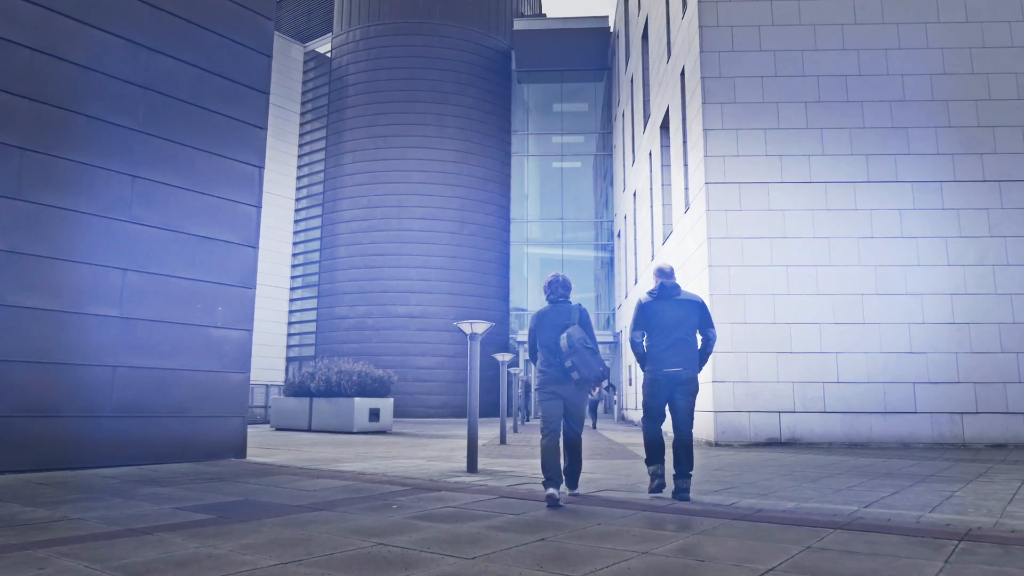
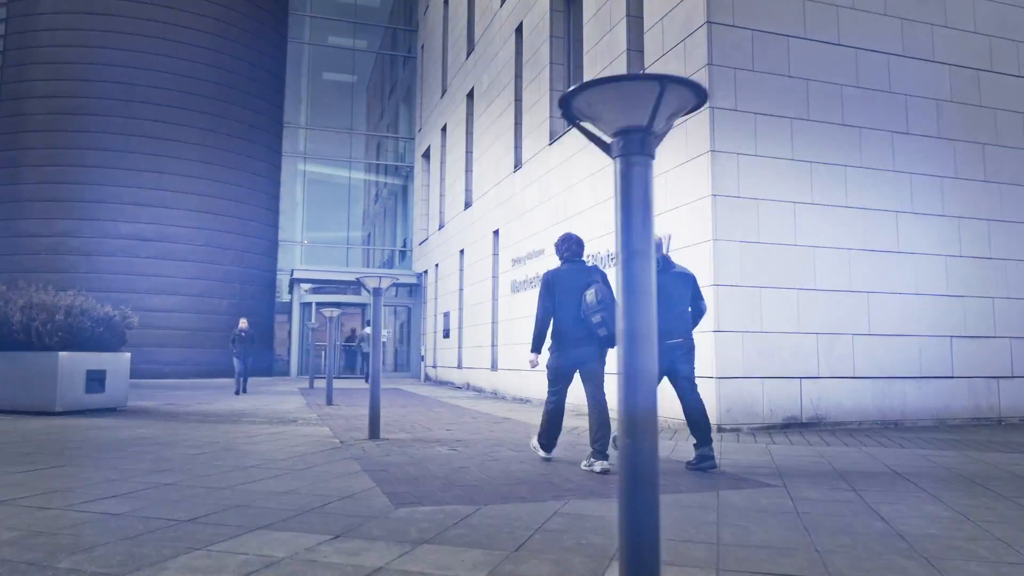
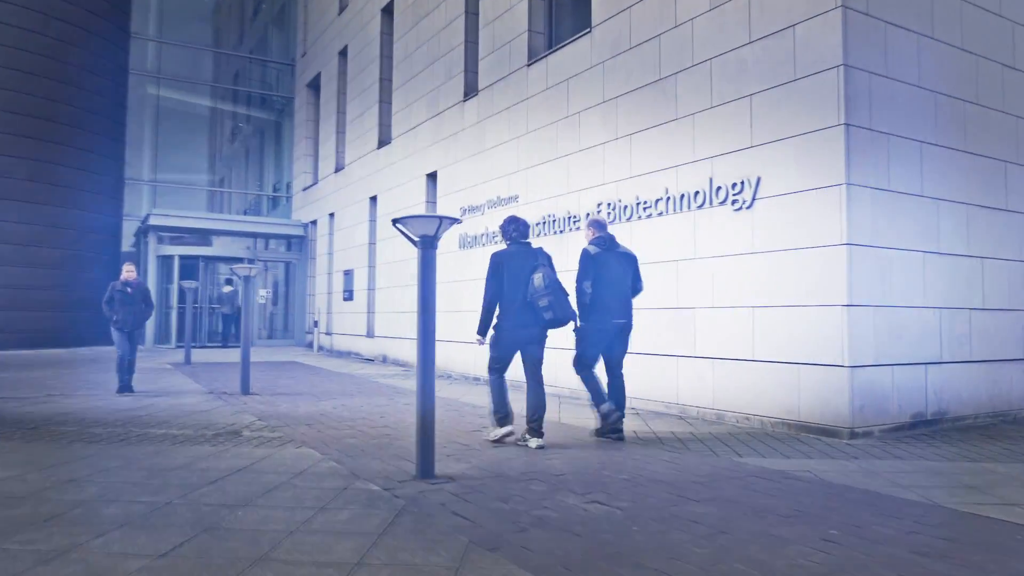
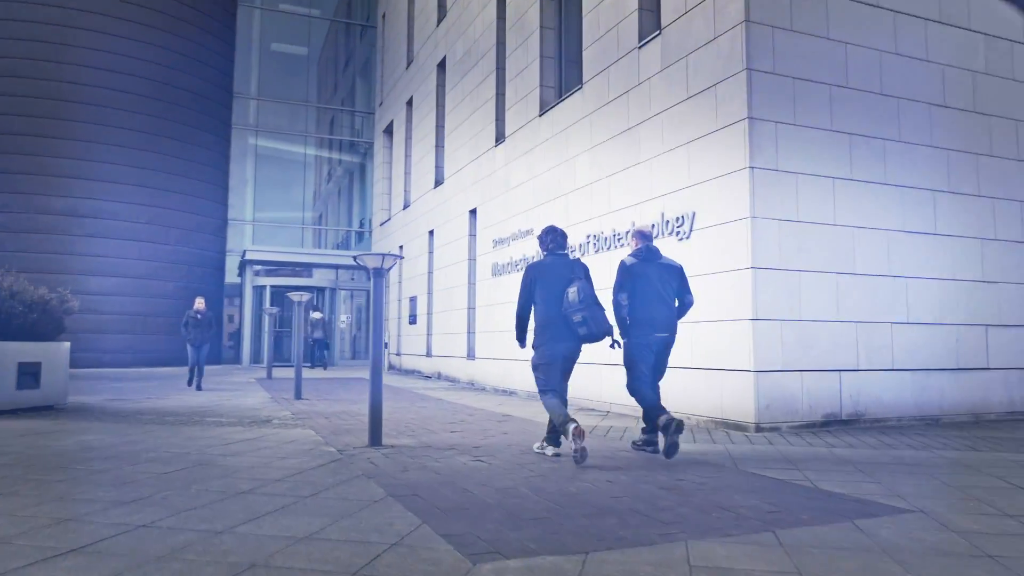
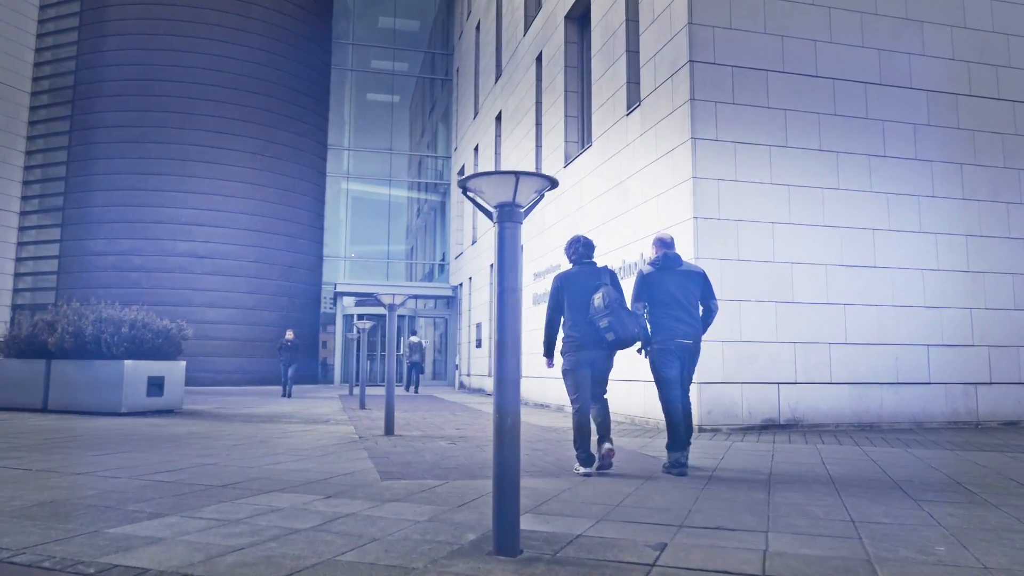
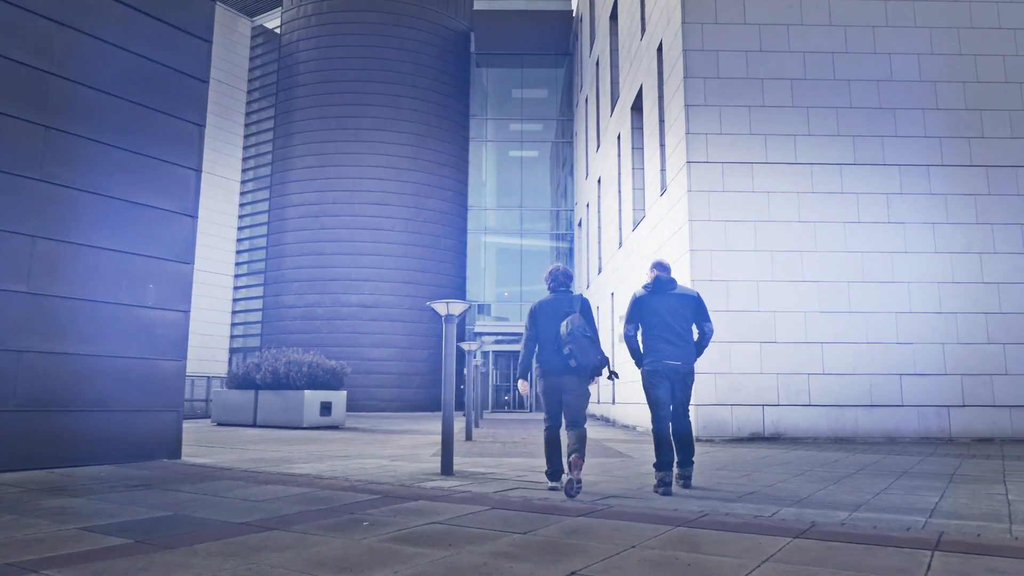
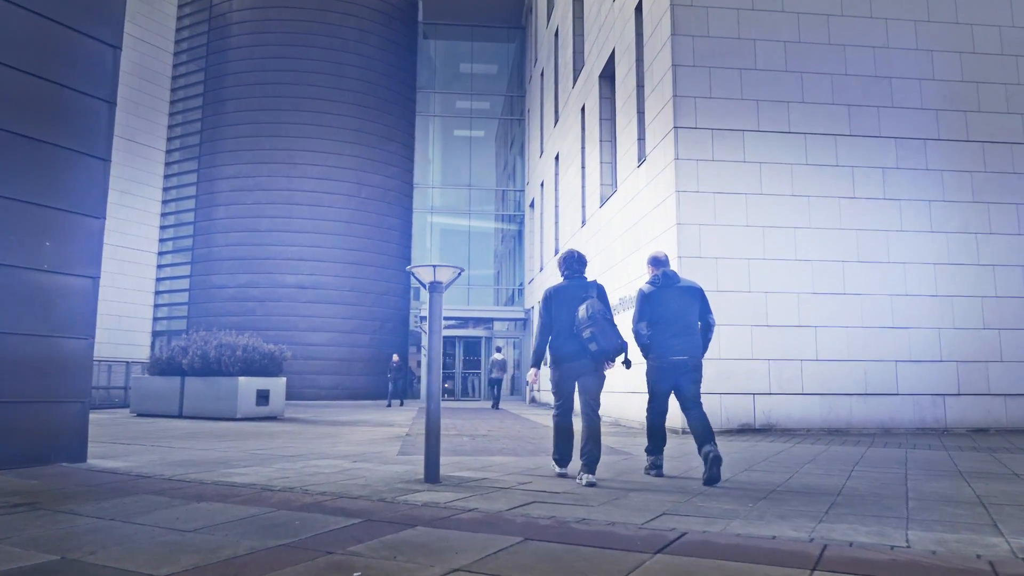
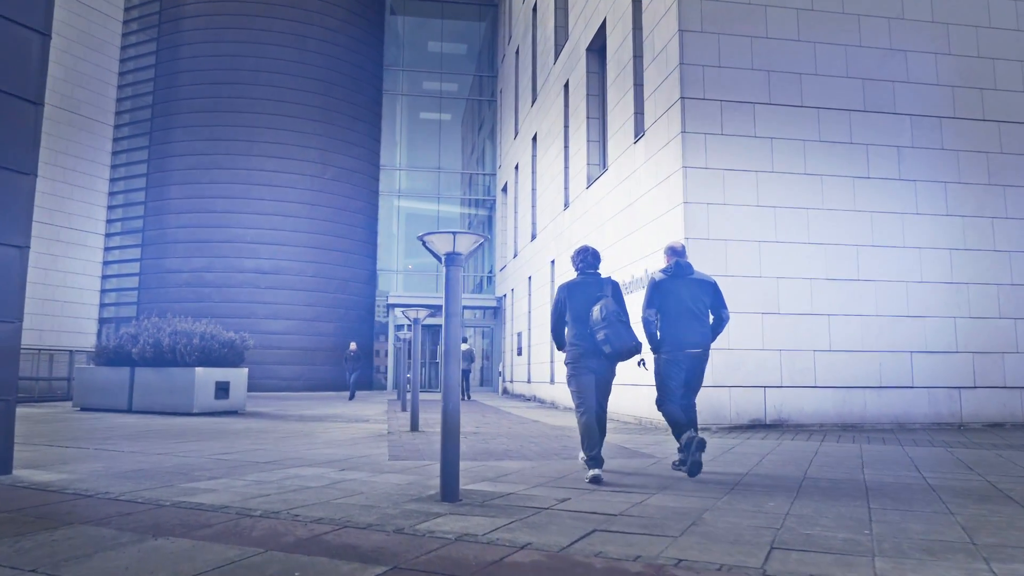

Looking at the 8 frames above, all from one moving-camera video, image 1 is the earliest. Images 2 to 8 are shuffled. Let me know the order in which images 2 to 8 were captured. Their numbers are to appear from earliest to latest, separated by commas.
6, 7, 8, 5, 2, 4, 3
